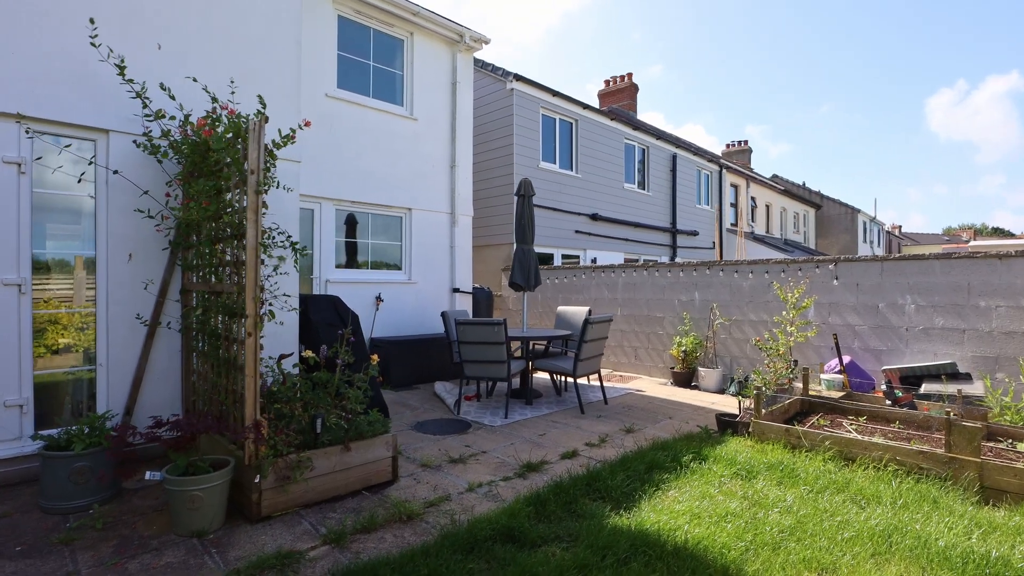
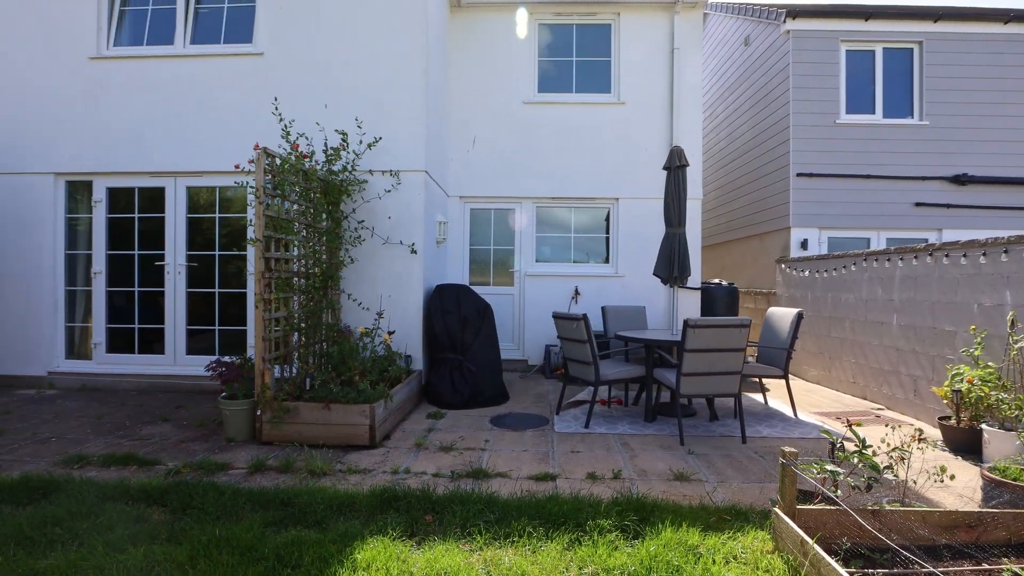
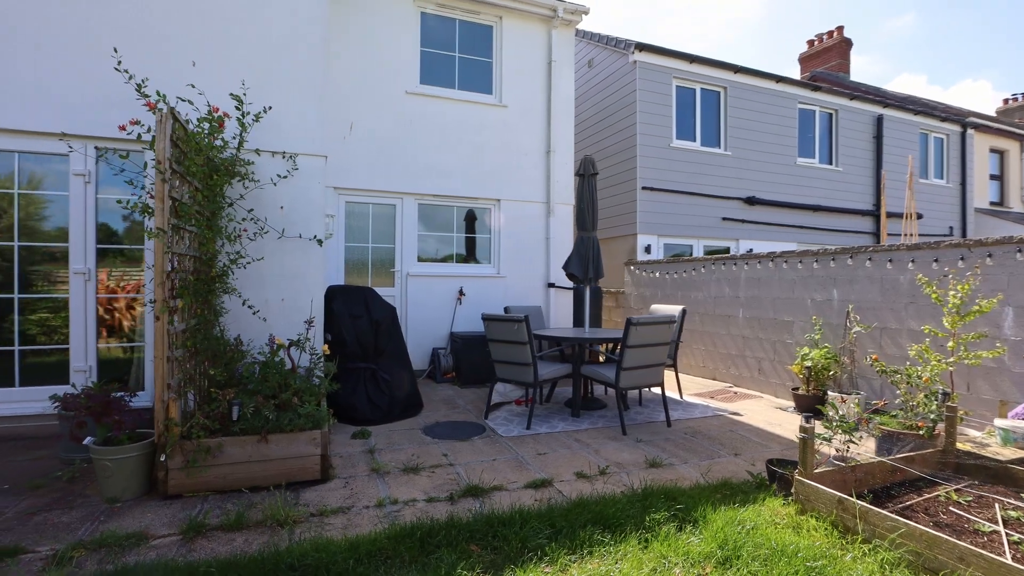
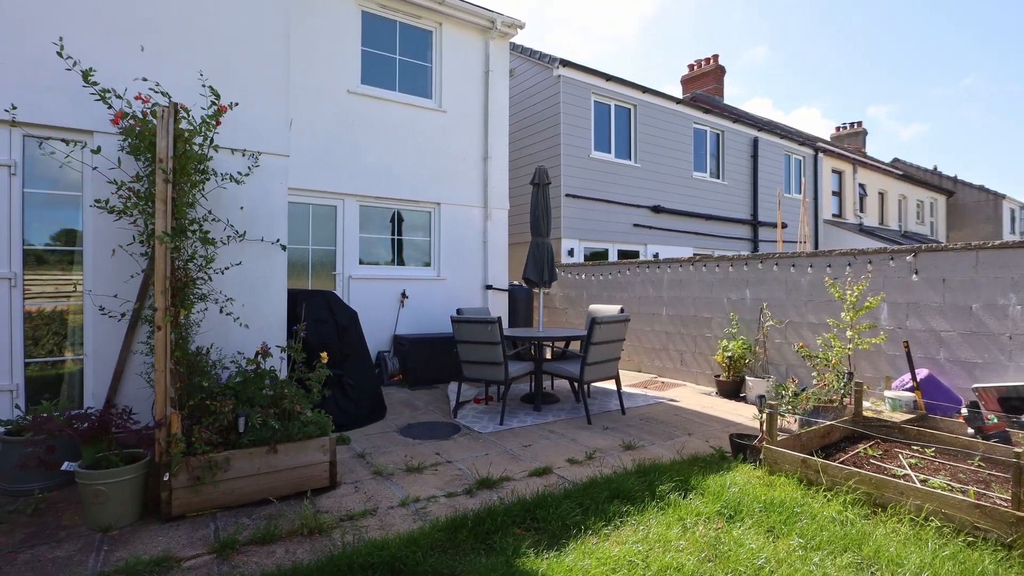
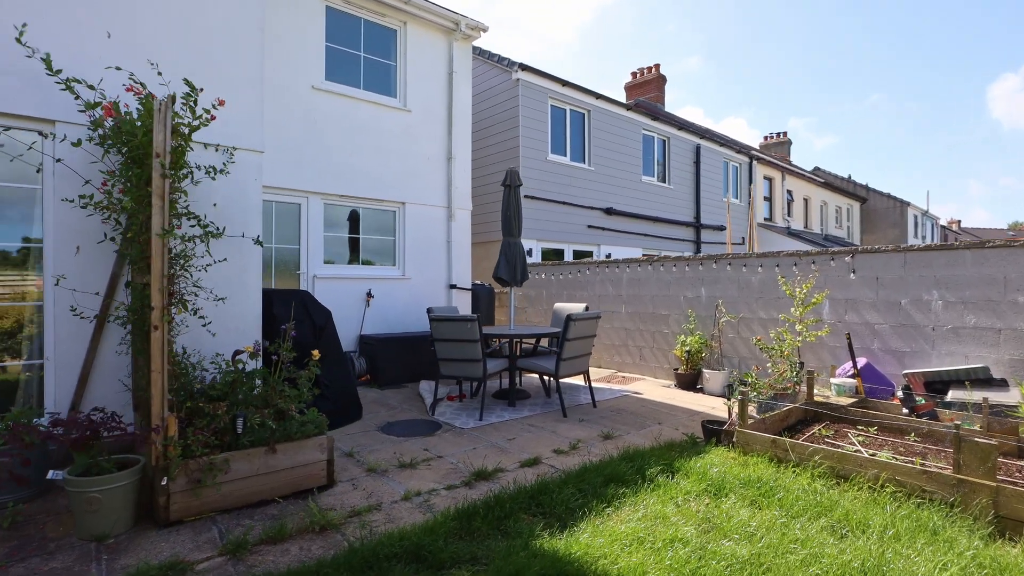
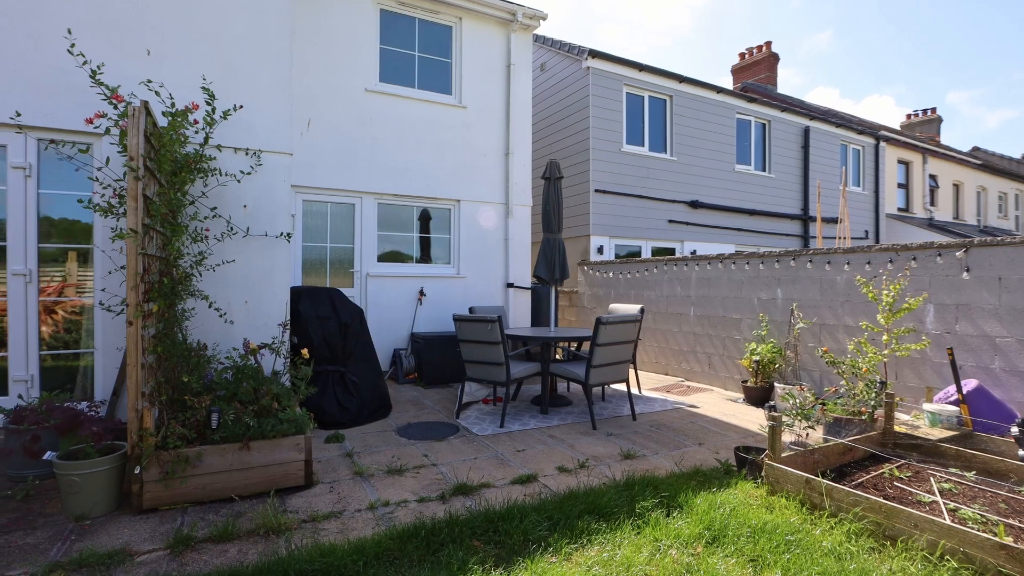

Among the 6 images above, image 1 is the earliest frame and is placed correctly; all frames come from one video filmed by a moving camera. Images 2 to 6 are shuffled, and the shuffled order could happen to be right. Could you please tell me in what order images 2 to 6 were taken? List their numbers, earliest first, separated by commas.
5, 4, 6, 3, 2
